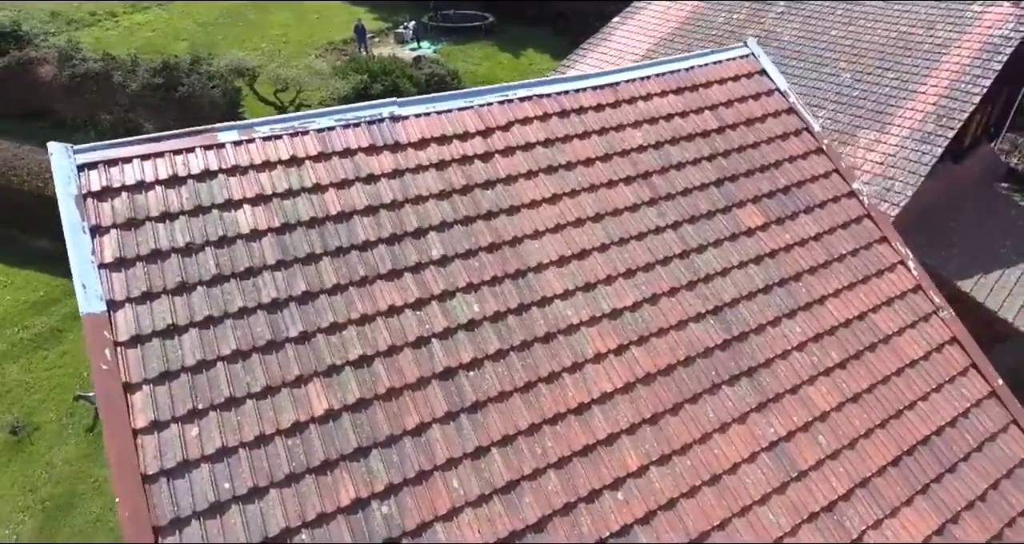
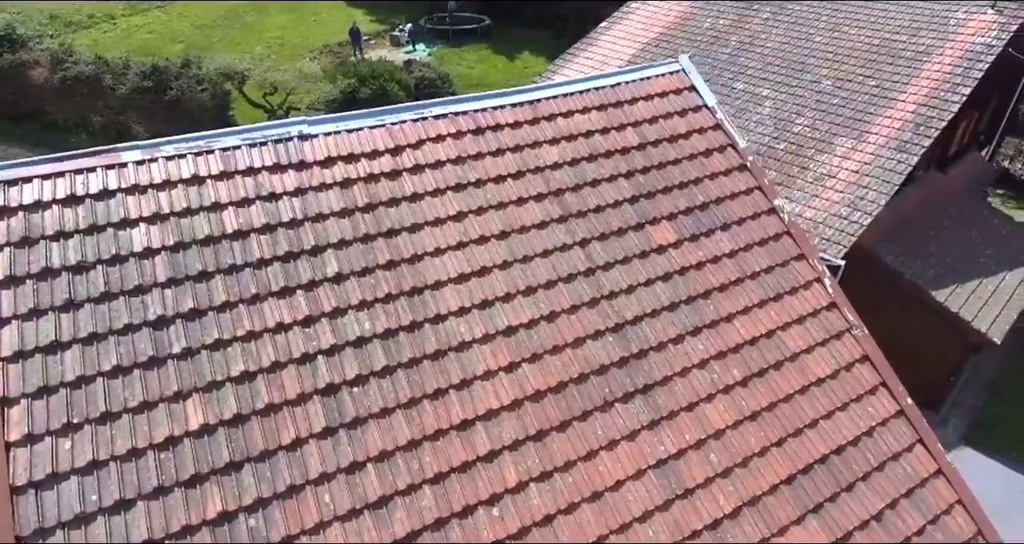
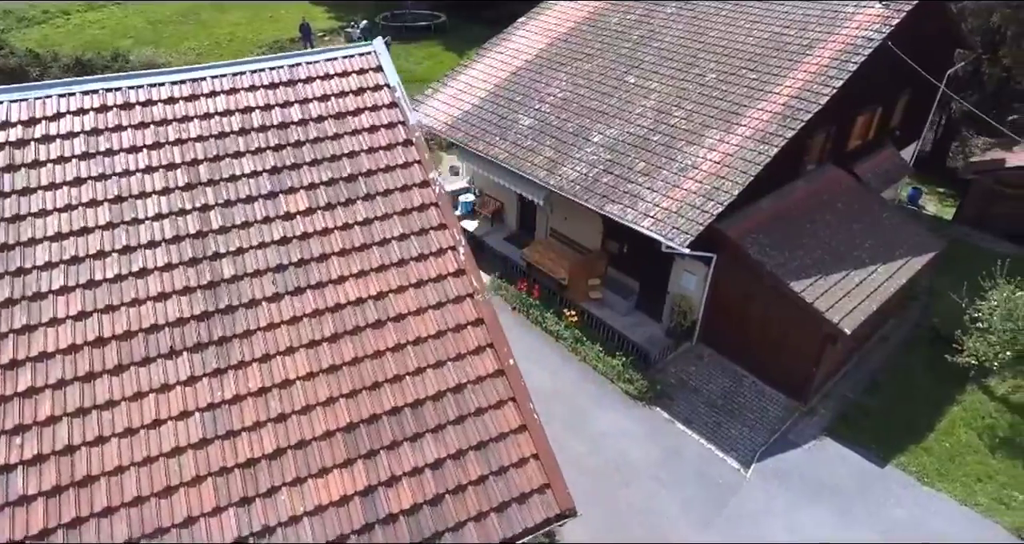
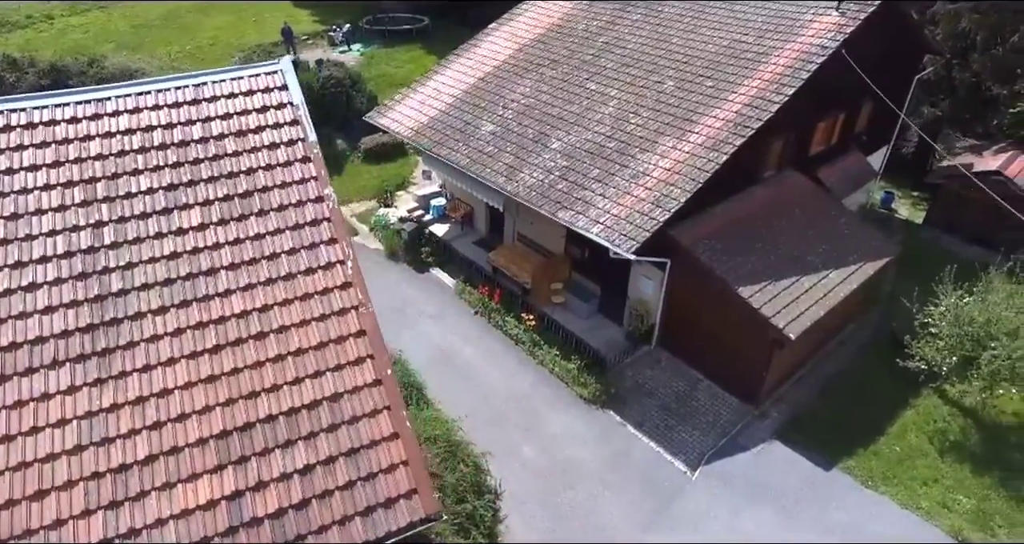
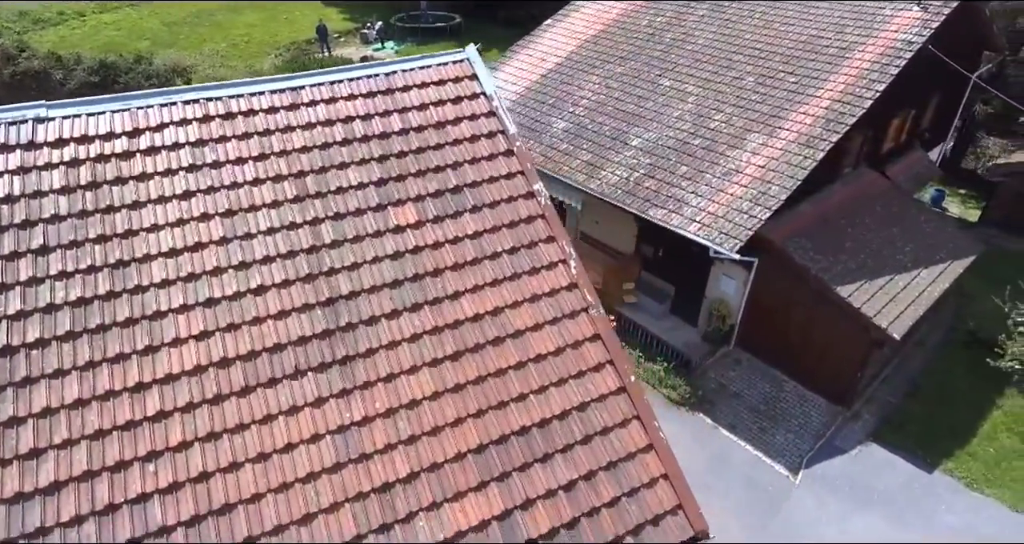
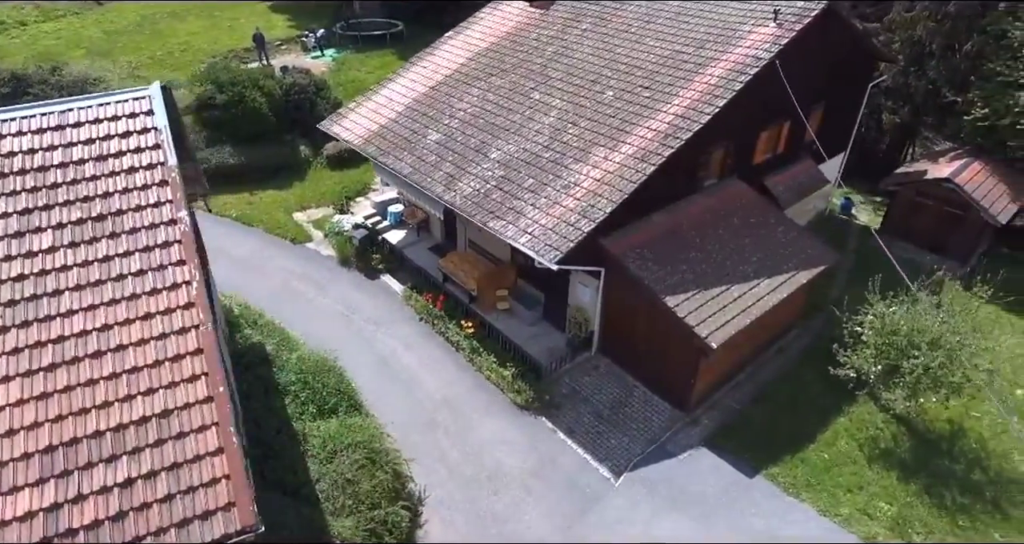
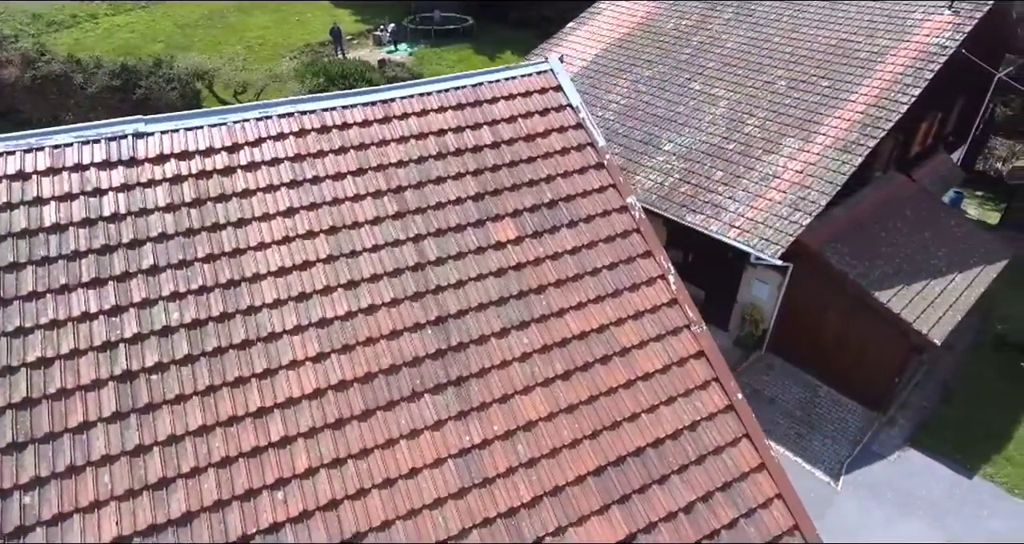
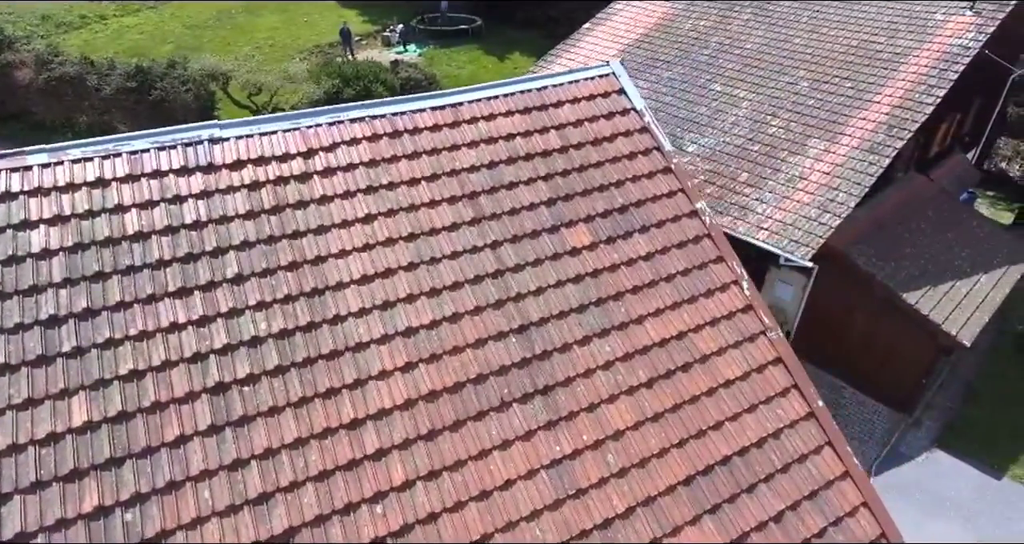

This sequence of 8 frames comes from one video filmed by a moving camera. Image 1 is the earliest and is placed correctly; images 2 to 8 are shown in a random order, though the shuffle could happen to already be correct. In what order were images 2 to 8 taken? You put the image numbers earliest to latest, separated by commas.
2, 8, 7, 5, 3, 4, 6
